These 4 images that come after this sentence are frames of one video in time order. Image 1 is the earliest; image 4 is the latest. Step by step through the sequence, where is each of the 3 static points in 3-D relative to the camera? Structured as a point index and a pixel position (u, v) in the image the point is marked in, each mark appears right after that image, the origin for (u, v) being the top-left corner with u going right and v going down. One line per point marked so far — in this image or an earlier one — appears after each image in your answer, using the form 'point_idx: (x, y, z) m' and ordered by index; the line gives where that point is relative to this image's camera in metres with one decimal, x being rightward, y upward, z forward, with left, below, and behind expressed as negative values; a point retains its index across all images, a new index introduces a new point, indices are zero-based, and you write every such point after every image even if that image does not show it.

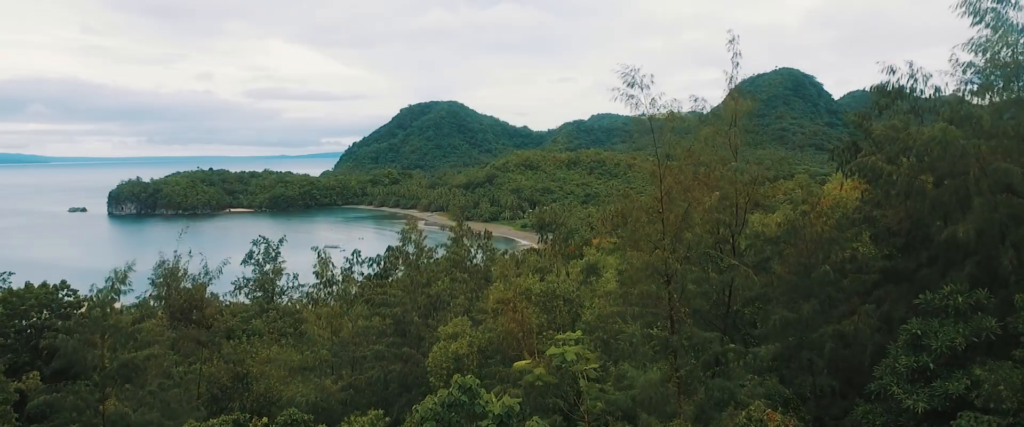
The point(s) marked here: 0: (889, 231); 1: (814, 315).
0: (+7.1, -0.3, +11.8) m
1: (+5.5, -1.9, +11.5) m
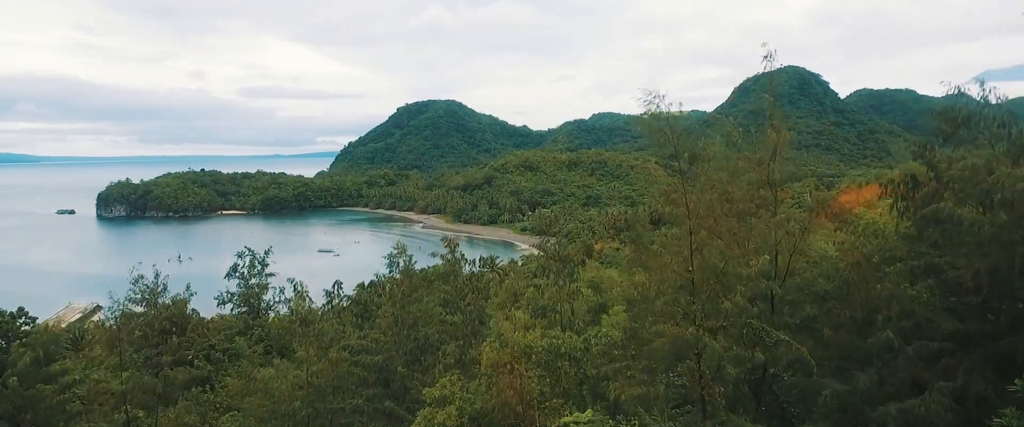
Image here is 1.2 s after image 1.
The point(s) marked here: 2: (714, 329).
0: (+7.0, -1.1, +9.8) m
1: (+5.5, -2.7, +9.6) m
2: (+3.0, -1.7, +9.1) m
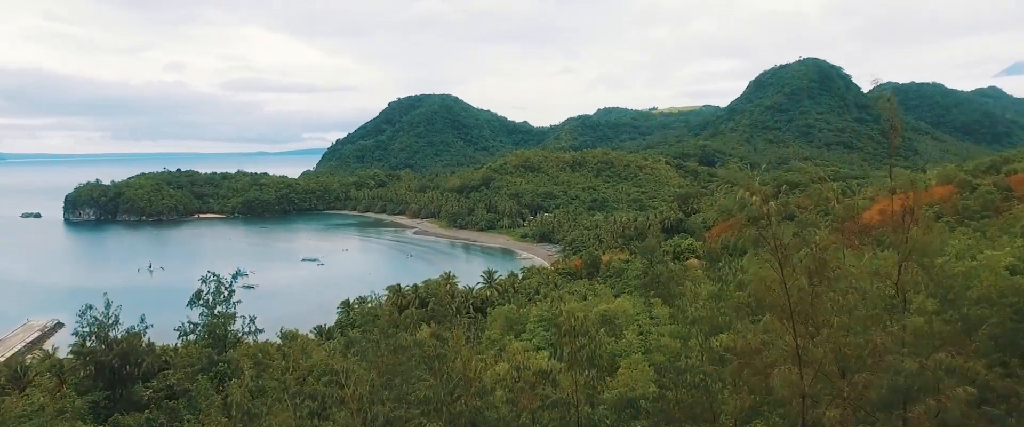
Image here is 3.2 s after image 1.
0: (+7.1, -2.5, +6.3) m
1: (+5.5, -4.0, +6.2) m
2: (+3.0, -3.0, +5.6) m
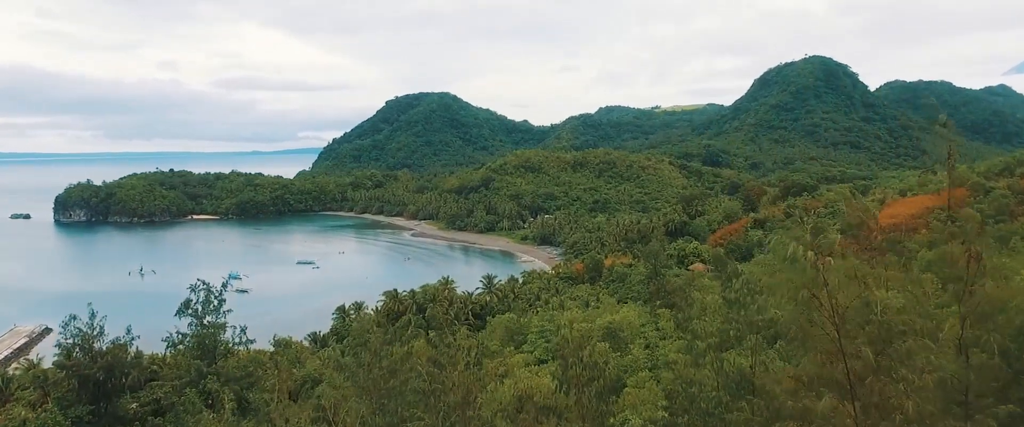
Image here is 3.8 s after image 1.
0: (+7.1, -2.9, +5.4) m
1: (+5.6, -4.4, +5.2) m
2: (+3.0, -3.4, +4.7) m
